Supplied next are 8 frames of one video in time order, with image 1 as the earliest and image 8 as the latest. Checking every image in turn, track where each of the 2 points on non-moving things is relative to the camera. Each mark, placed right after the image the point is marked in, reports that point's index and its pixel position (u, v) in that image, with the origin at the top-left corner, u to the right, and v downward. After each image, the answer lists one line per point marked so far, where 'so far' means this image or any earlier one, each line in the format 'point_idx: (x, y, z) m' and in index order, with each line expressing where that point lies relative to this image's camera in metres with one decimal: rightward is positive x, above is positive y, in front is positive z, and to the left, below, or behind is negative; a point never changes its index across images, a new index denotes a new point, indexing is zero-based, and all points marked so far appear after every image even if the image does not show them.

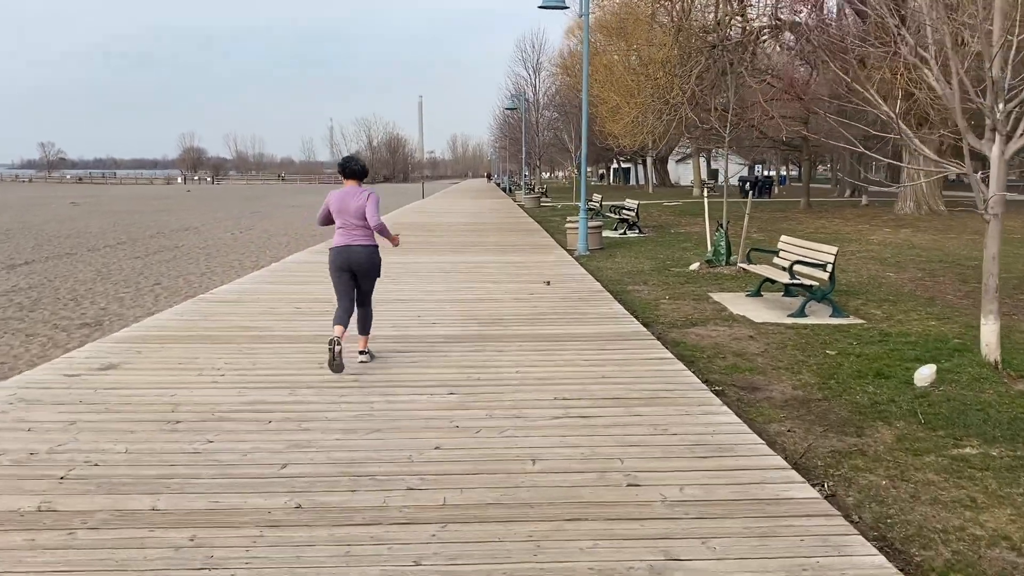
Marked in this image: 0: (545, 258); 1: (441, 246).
0: (+0.4, +0.4, +11.4) m
1: (-1.1, +0.7, +13.4) m
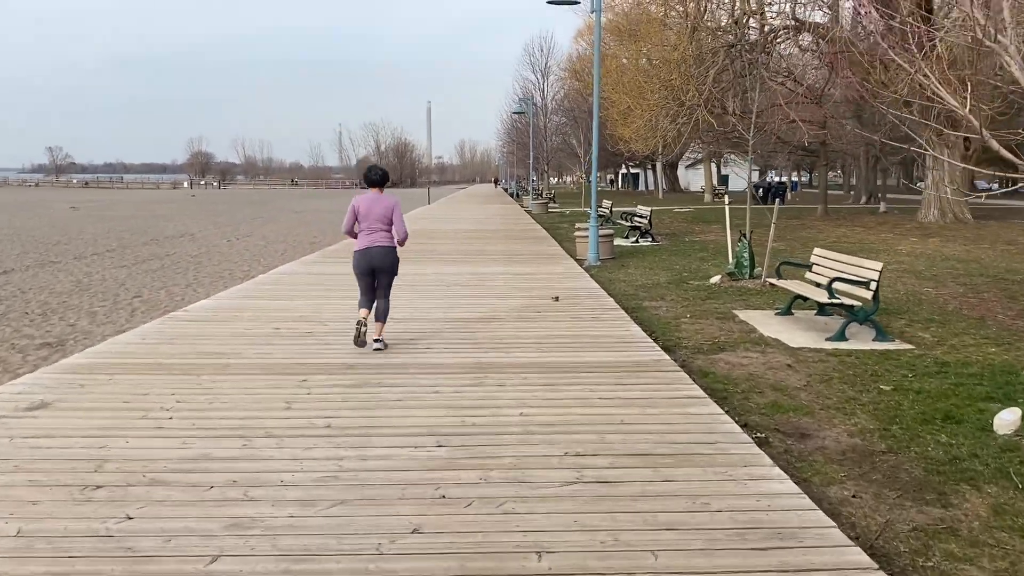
0: (+0.5, +0.2, +10.6) m
1: (-1.0, +0.5, +12.6) m
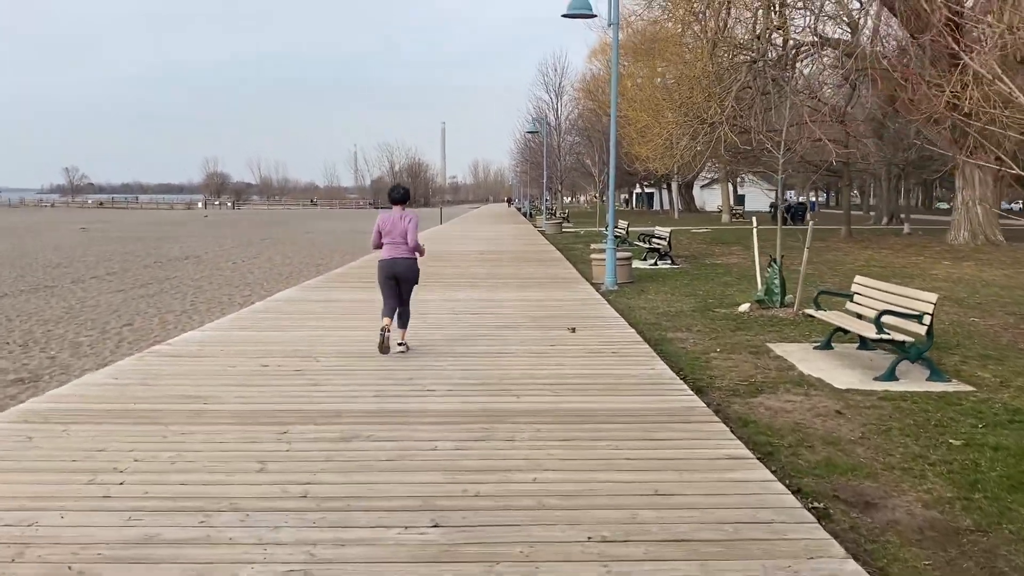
0: (+0.7, -0.1, +9.9) m
1: (-0.8, +0.1, +12.0) m
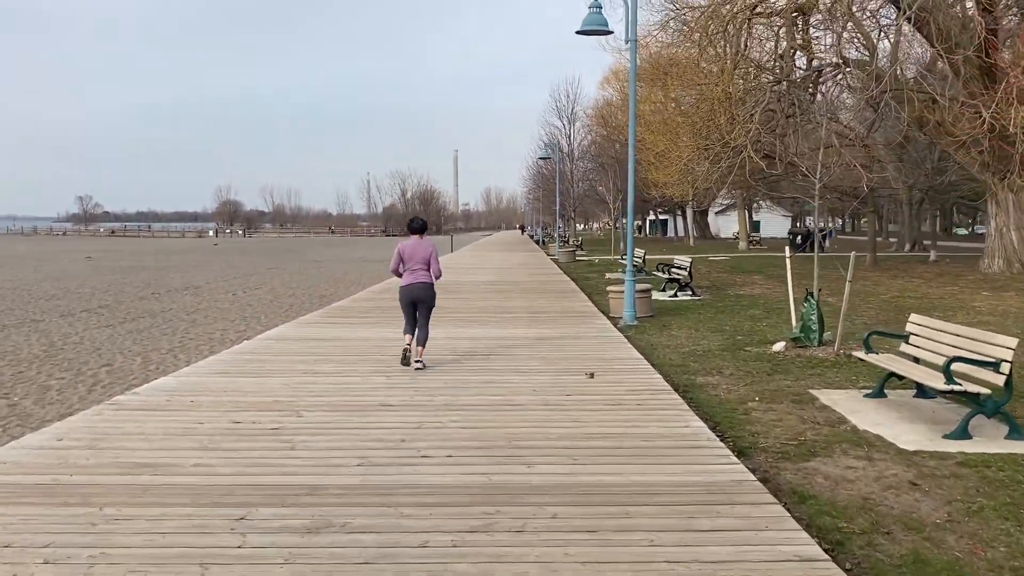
0: (+0.8, -0.5, +9.1) m
1: (-0.7, -0.3, +11.2) m
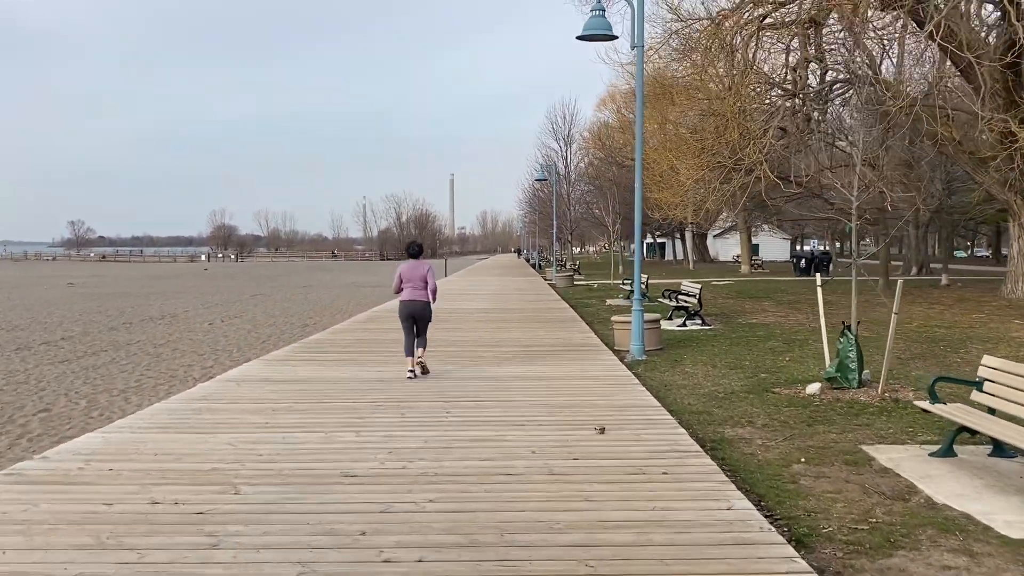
0: (+0.7, -0.8, +8.0) m
1: (-0.7, -0.7, +10.1) m
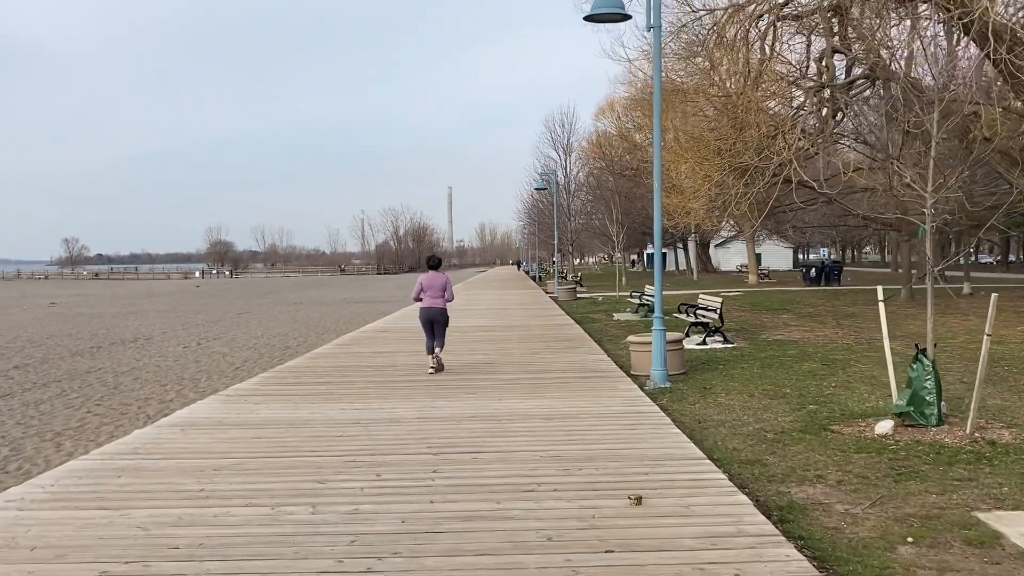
0: (+0.8, -1.0, +6.7) m
1: (-0.7, -0.9, +8.8) m
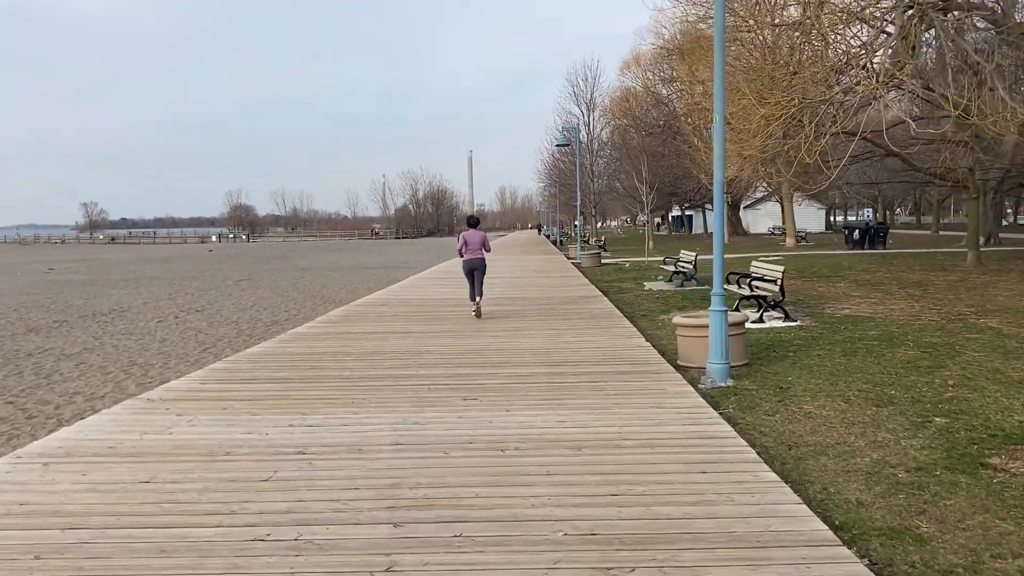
0: (+0.8, -0.8, +4.7) m
1: (-0.6, -0.7, +6.8) m
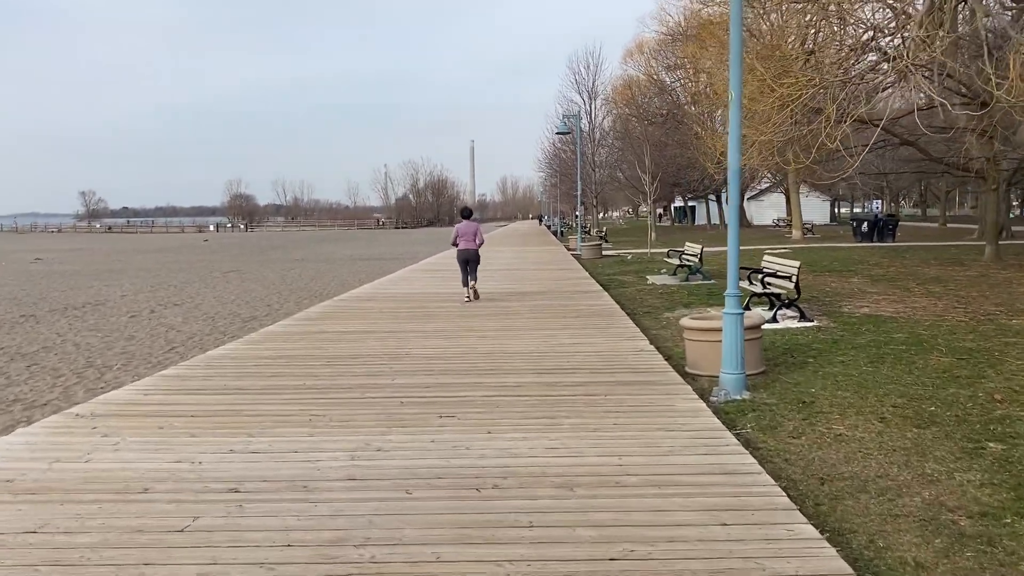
0: (+0.7, -0.8, +3.9) m
1: (-0.7, -0.6, +6.1) m
